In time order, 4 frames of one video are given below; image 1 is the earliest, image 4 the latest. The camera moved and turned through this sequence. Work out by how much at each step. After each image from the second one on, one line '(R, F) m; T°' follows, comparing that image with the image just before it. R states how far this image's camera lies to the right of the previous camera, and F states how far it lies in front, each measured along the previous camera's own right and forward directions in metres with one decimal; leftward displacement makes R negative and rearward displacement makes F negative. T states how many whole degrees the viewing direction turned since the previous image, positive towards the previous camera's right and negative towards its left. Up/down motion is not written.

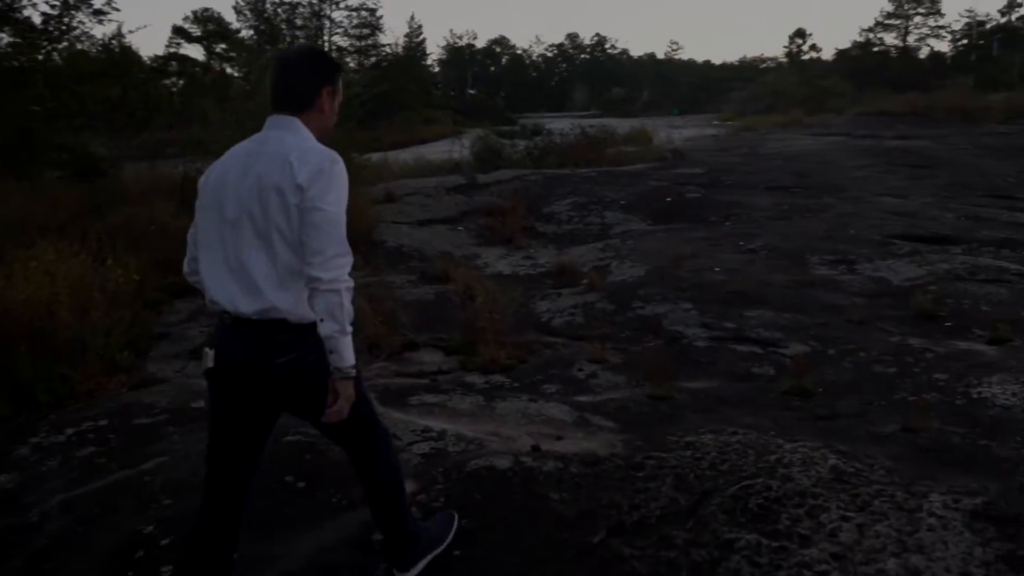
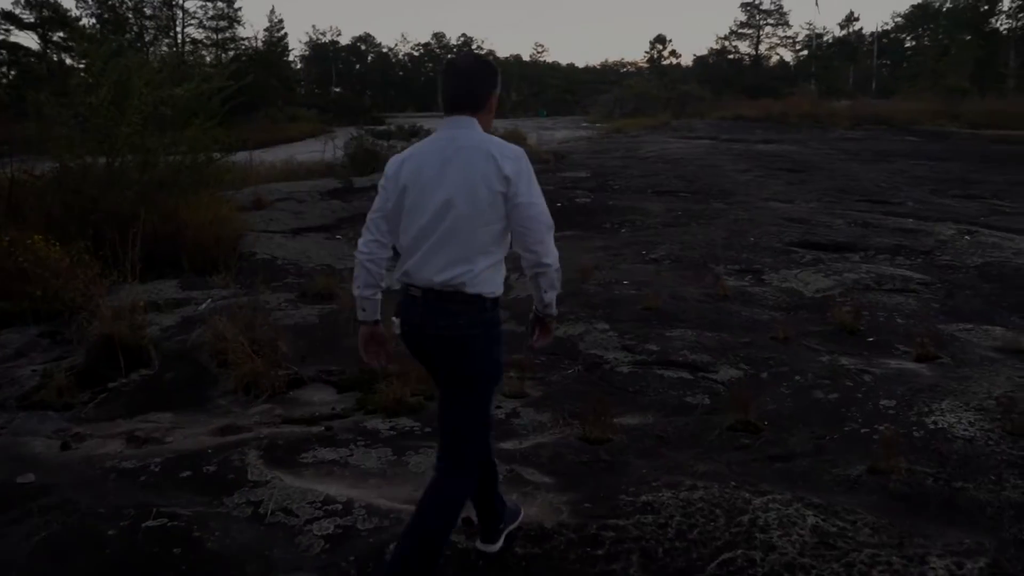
(-0.2, +0.7) m; +9°
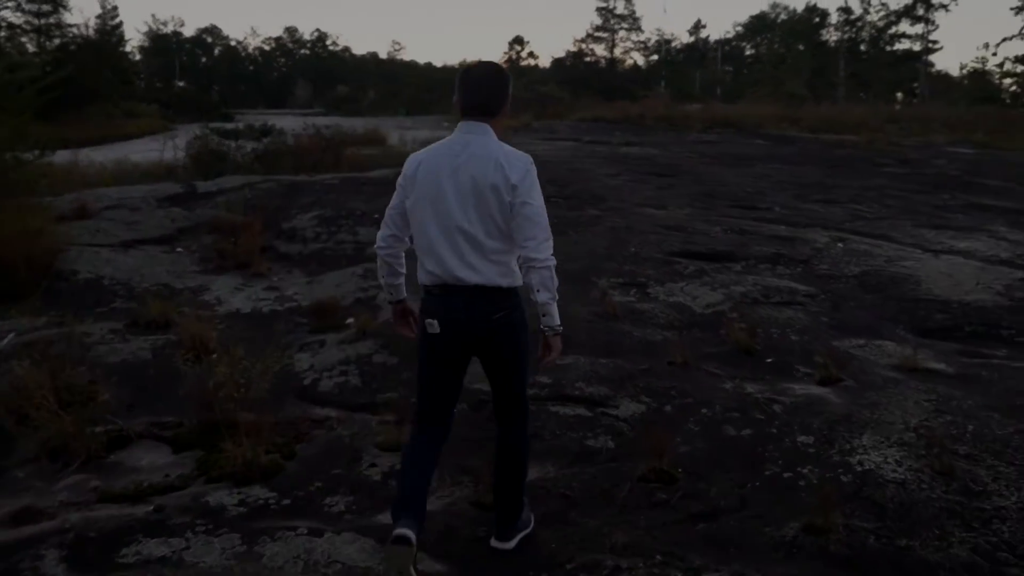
(-0.1, +0.7) m; +10°
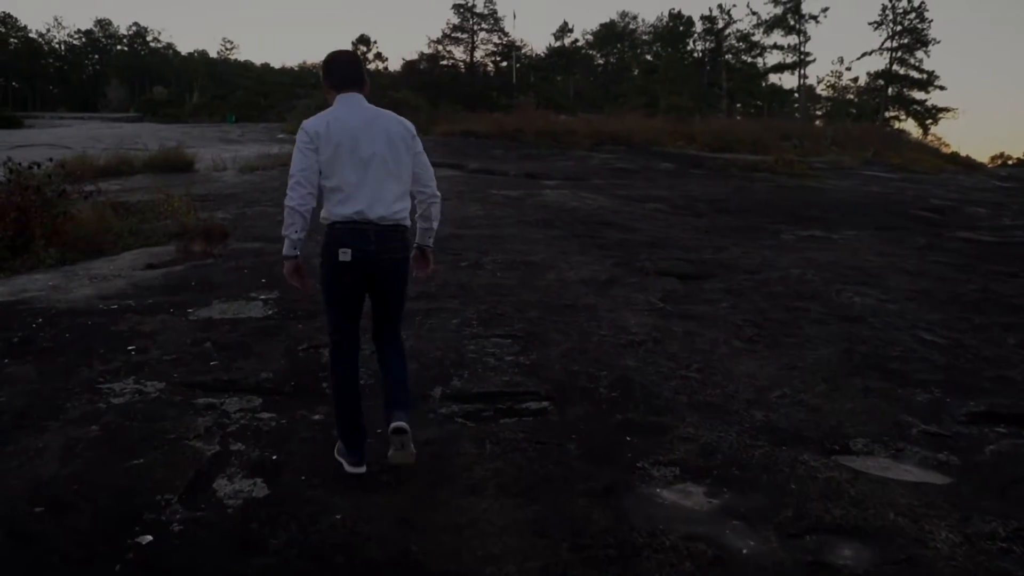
(-0.3, +7.5) m; +11°
